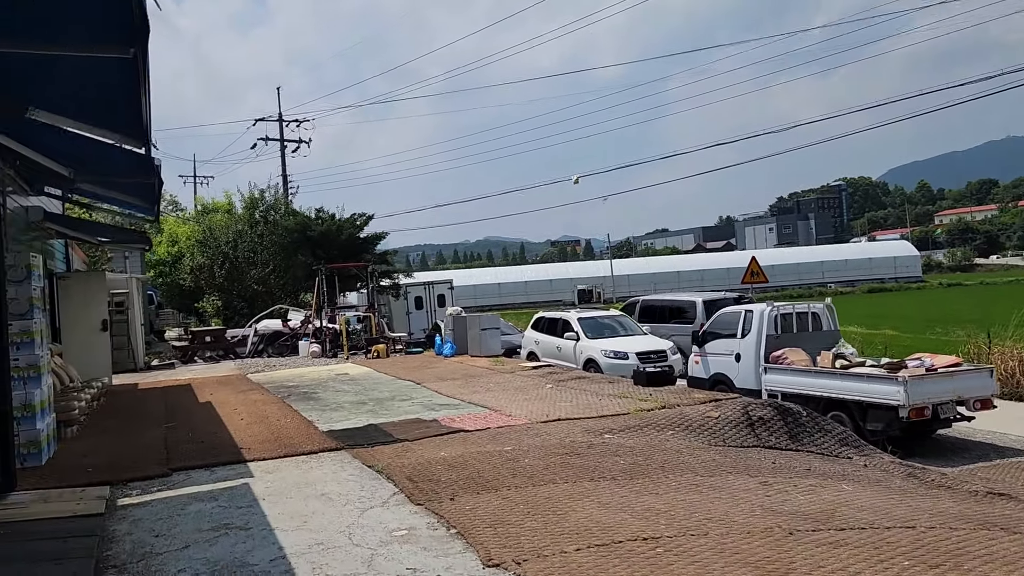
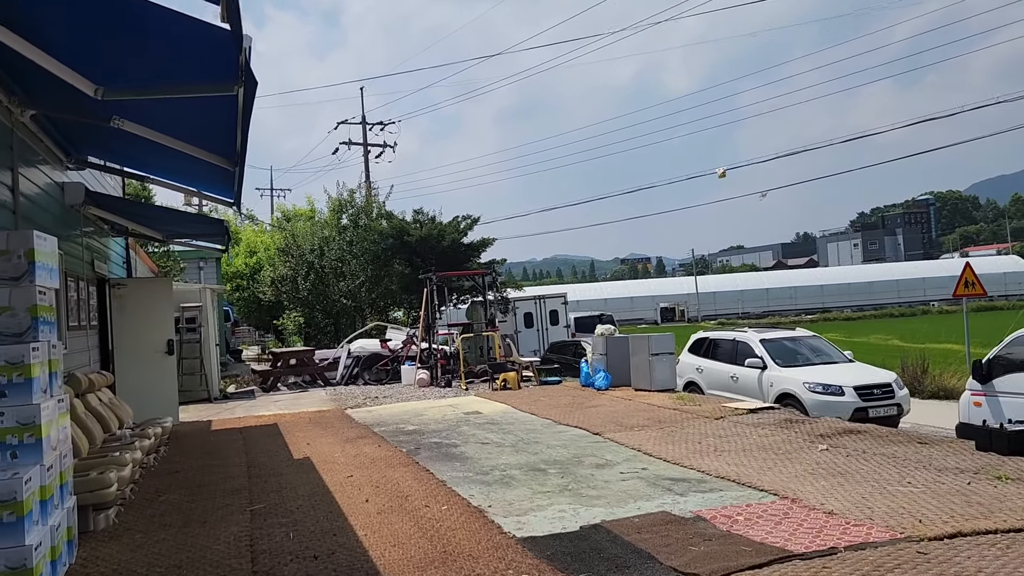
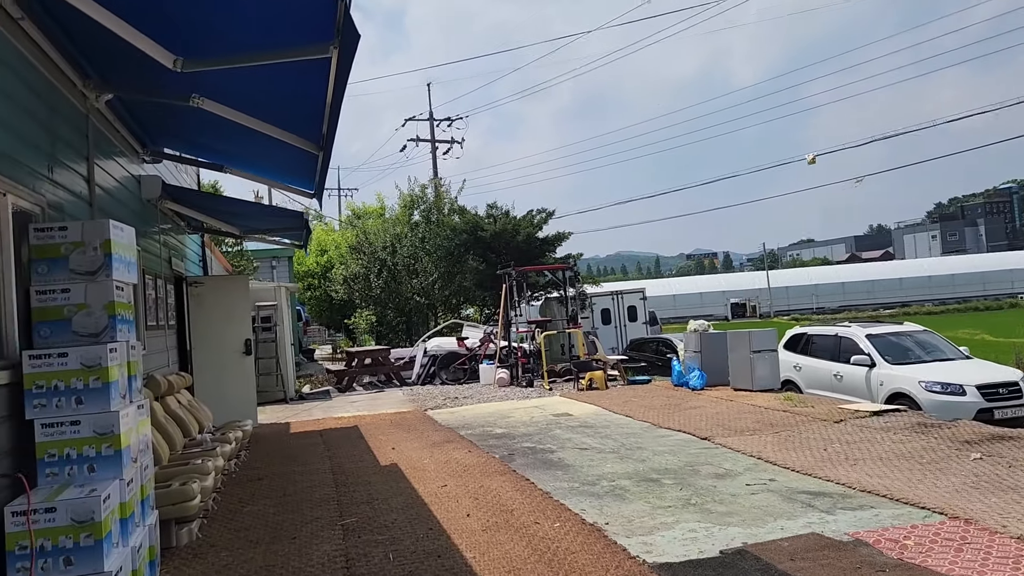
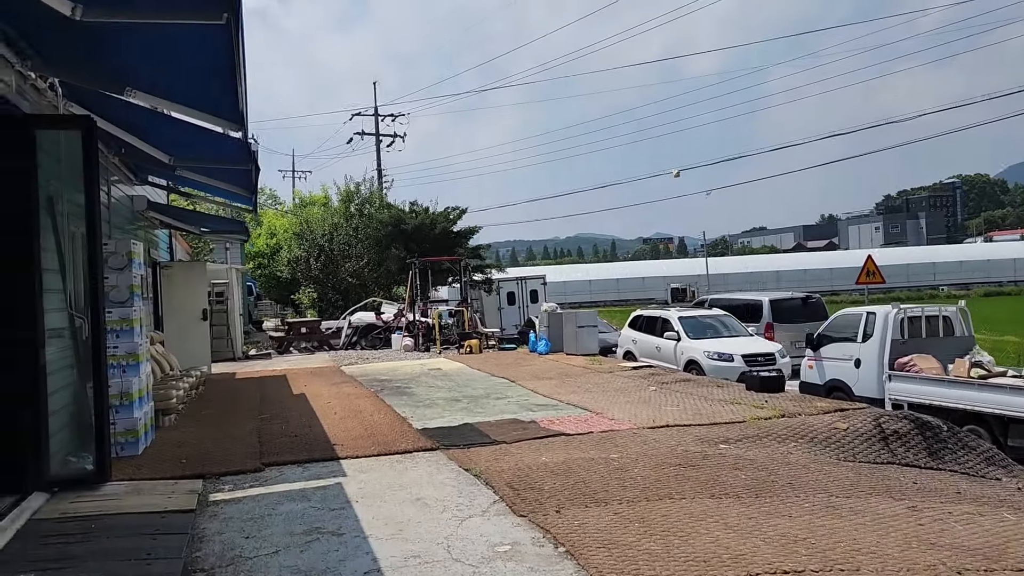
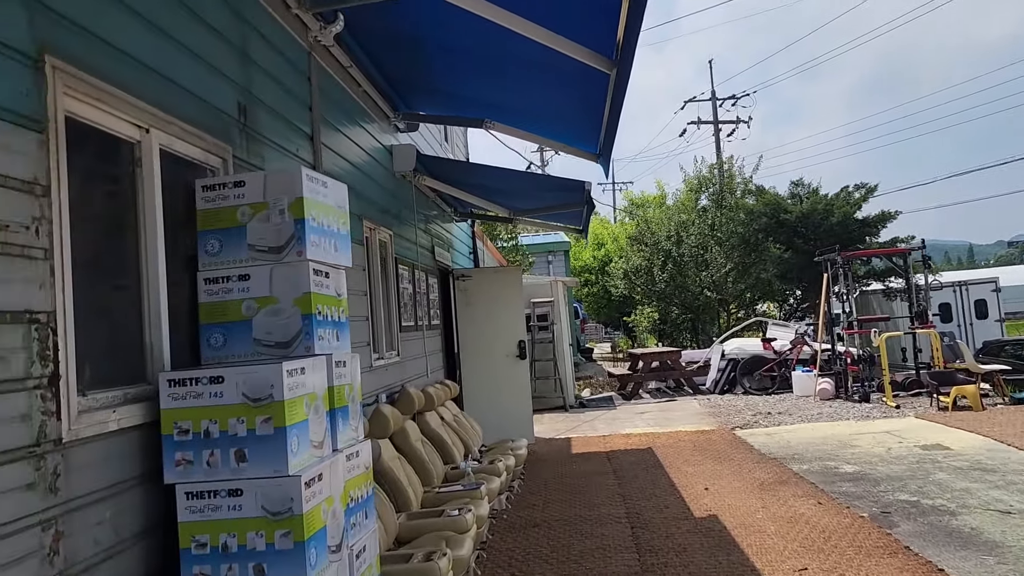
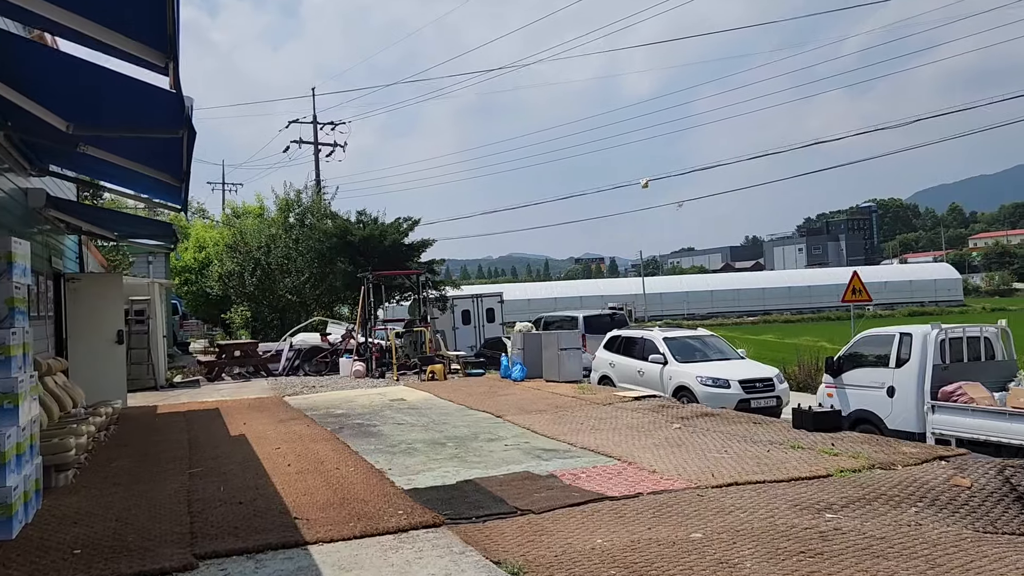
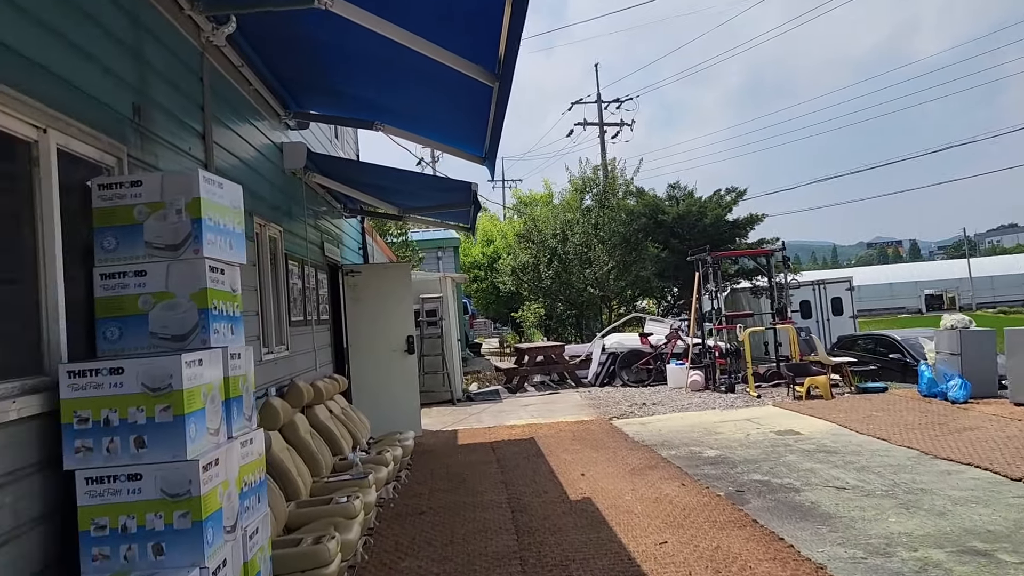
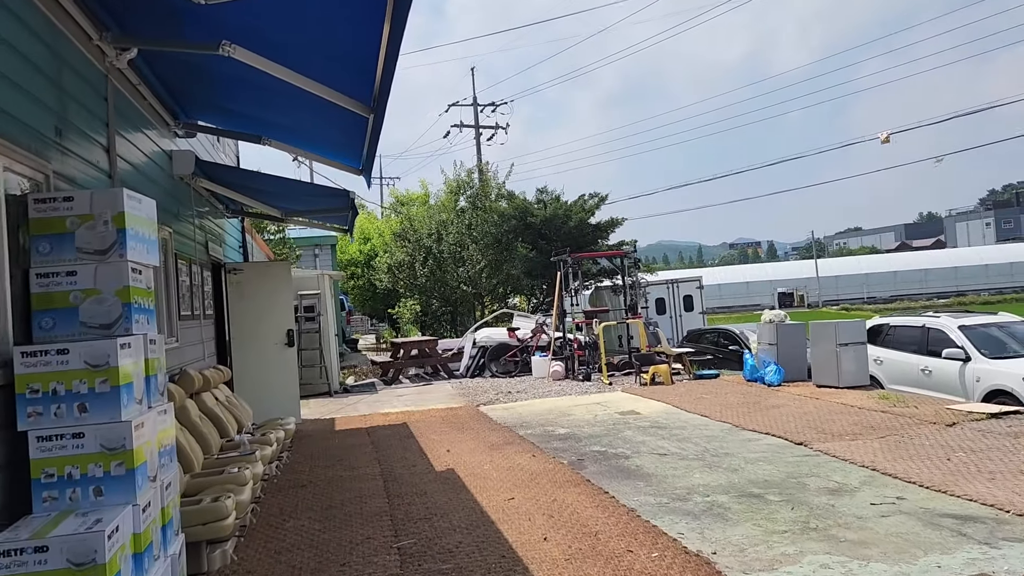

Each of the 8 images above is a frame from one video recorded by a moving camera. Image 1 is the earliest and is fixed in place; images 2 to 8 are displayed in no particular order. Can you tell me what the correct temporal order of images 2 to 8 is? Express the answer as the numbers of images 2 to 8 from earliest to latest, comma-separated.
4, 6, 2, 3, 8, 7, 5
